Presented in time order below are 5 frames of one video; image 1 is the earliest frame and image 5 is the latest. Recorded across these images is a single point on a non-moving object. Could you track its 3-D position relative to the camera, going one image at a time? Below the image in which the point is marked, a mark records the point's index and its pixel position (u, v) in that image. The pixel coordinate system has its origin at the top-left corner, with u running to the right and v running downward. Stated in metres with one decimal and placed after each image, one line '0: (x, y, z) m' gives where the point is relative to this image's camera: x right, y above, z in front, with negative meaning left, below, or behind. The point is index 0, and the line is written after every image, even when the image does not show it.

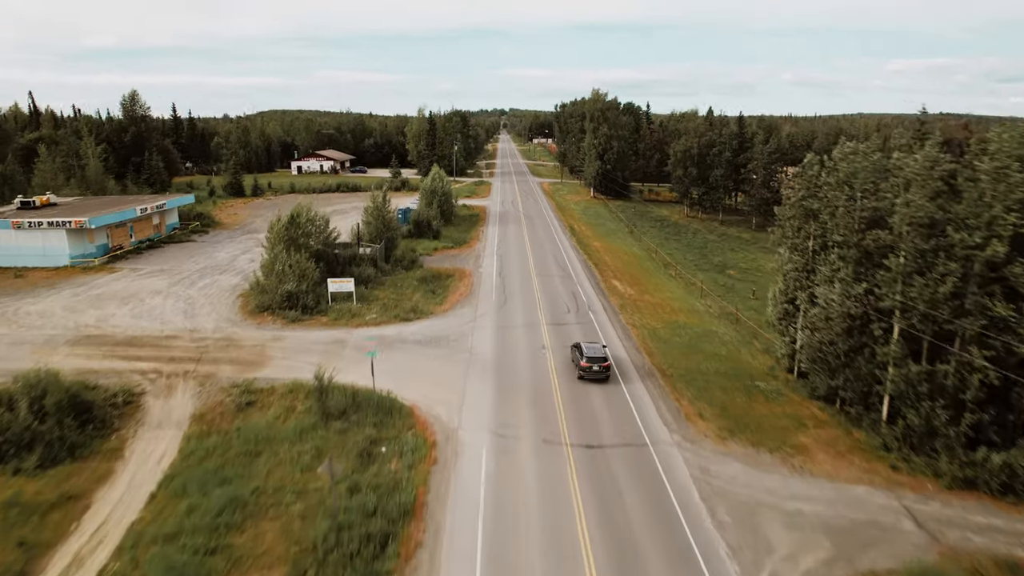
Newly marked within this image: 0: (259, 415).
0: (-6.4, -3.2, +16.6) m
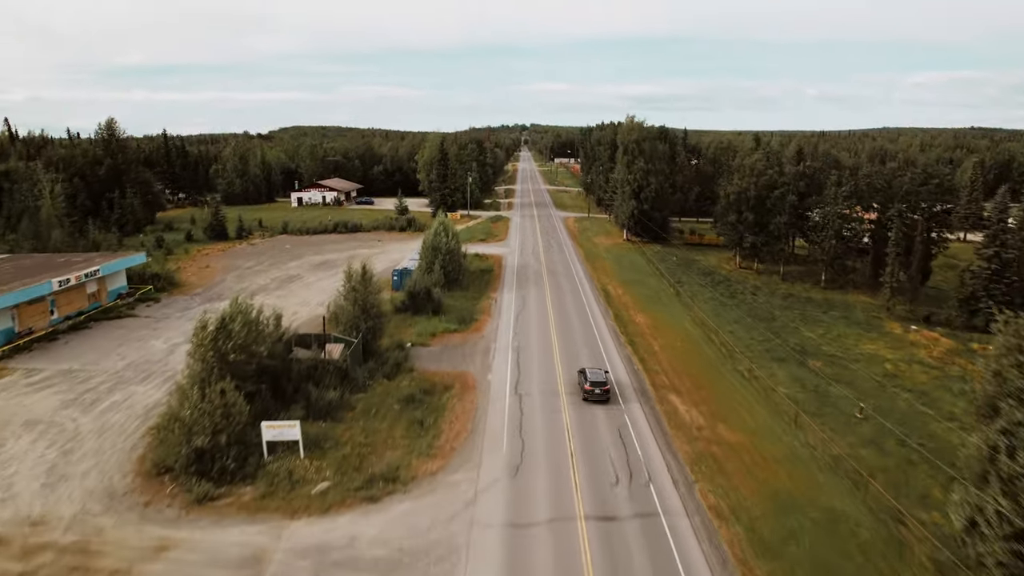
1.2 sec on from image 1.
0: (-6.2, -6.9, +8.4) m
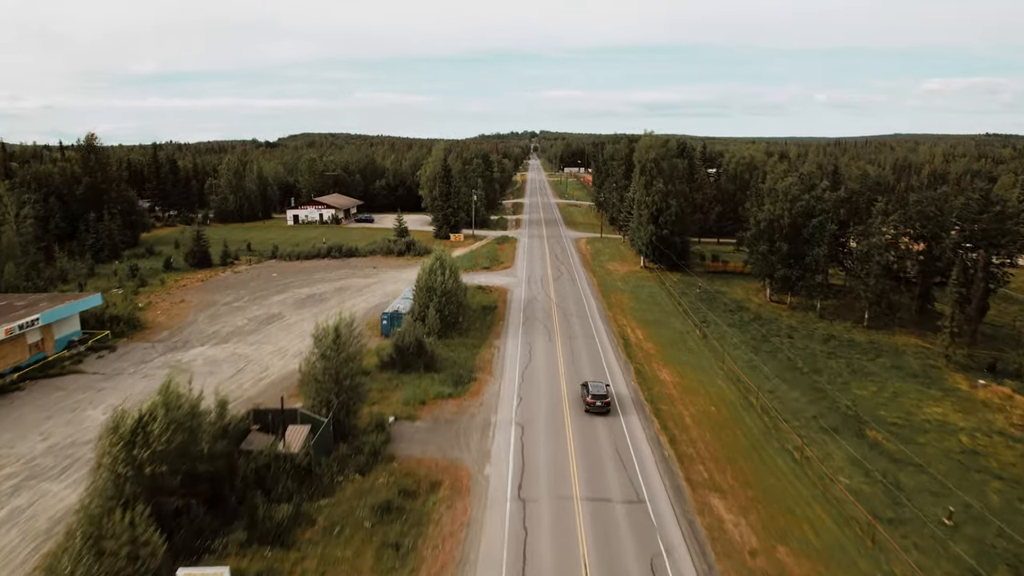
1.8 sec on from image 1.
0: (-6.3, -8.8, +4.0) m
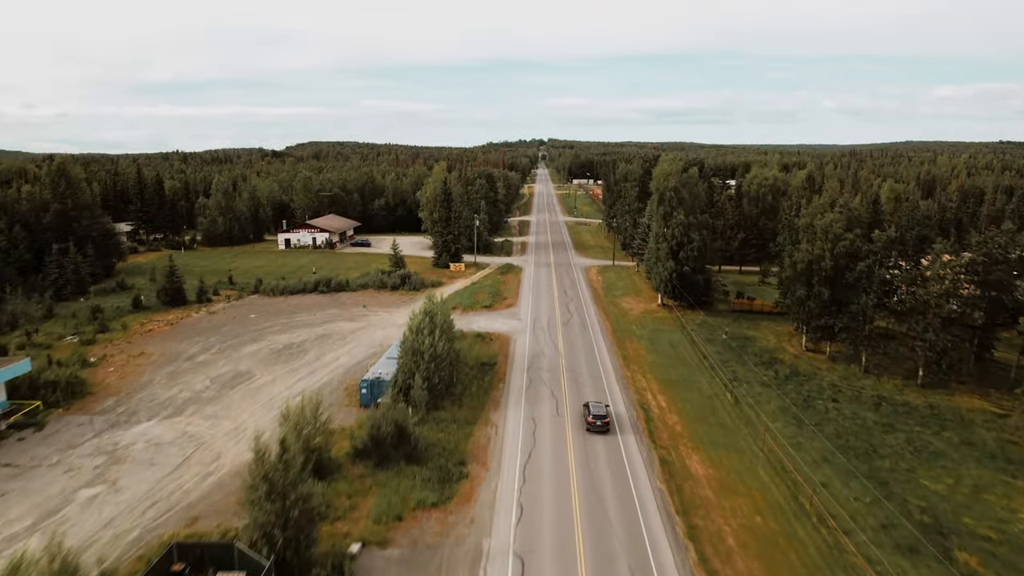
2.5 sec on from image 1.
0: (-6.6, -11.1, -0.7) m
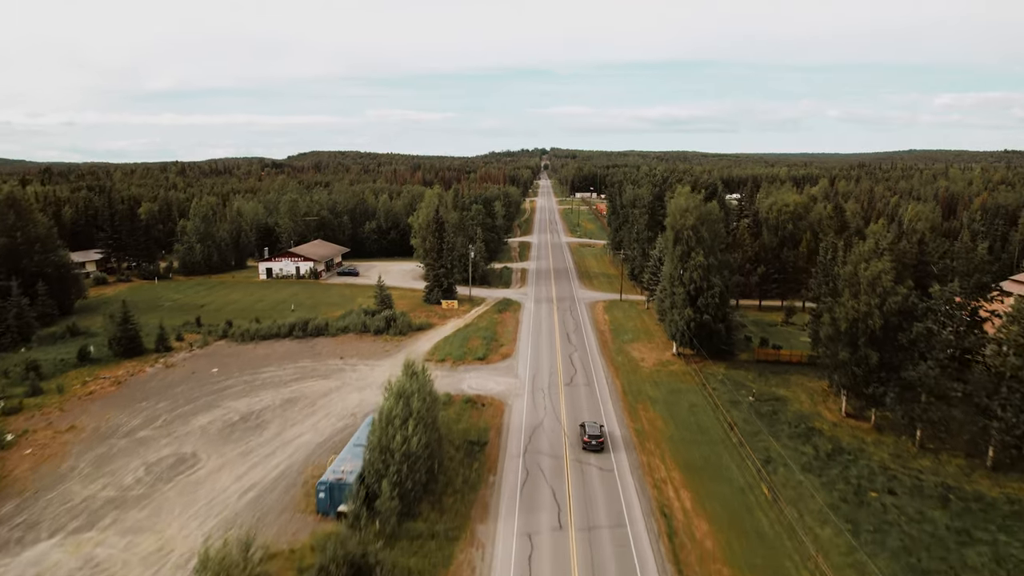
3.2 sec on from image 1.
0: (-7.0, -13.5, -5.8) m
